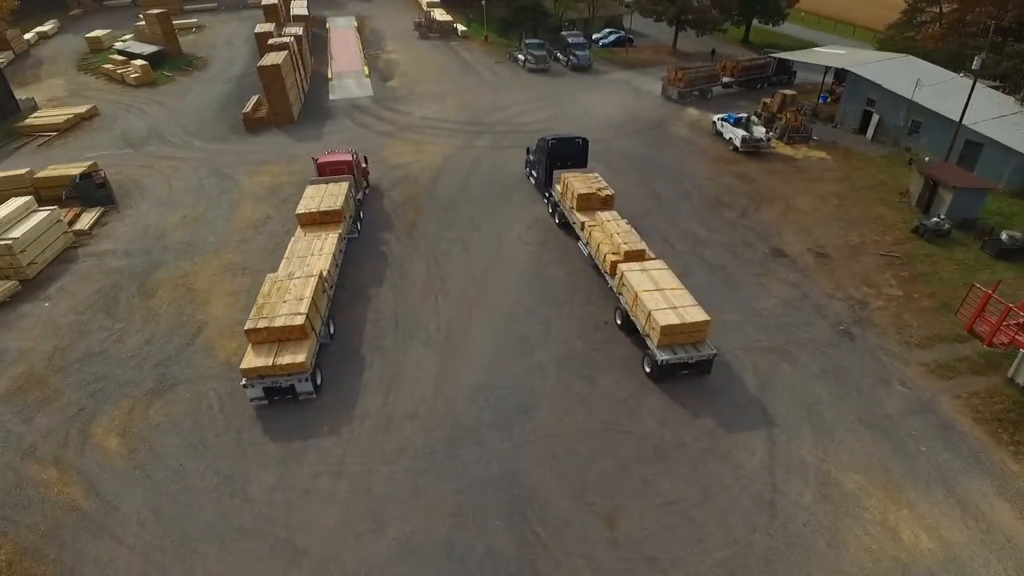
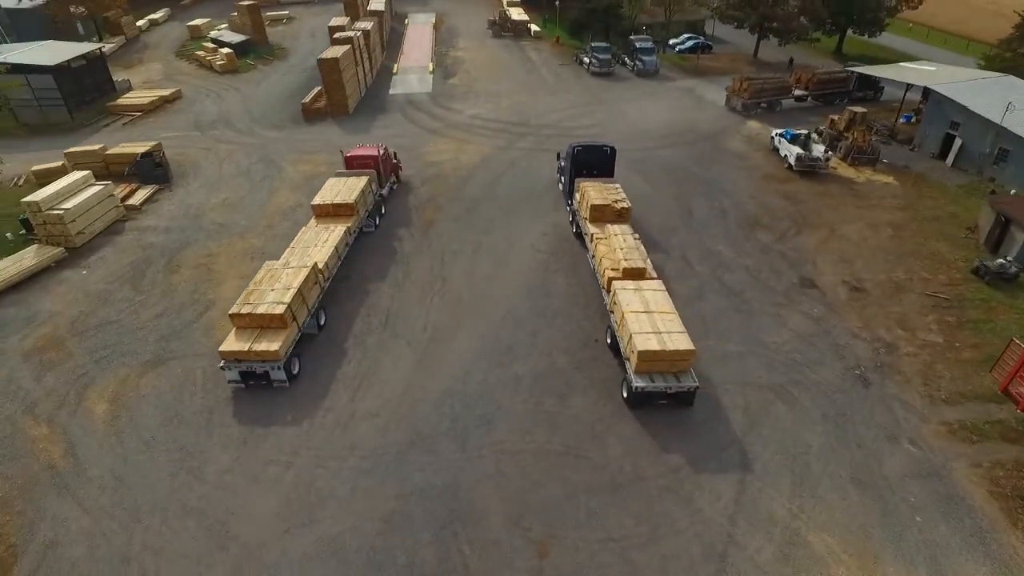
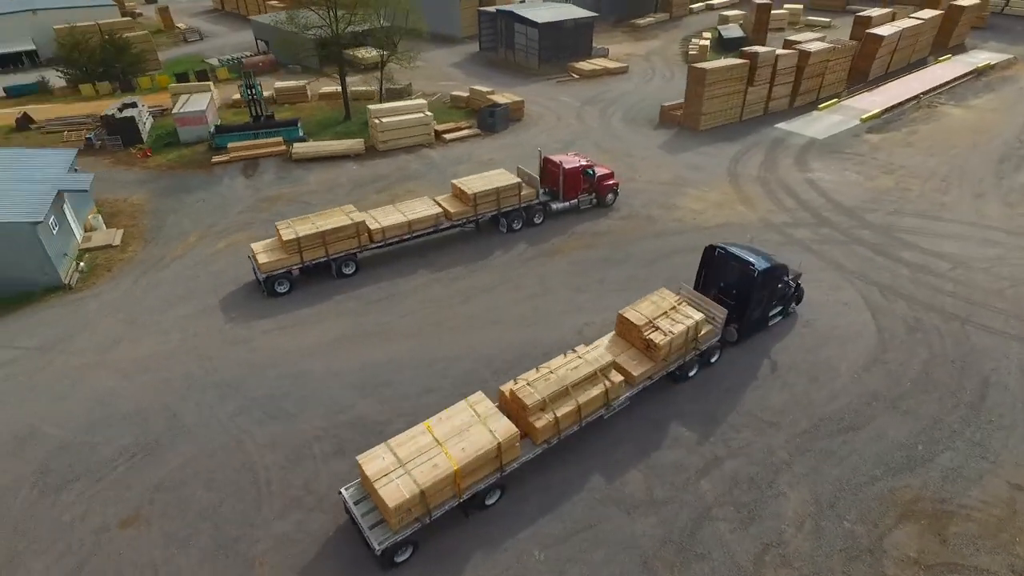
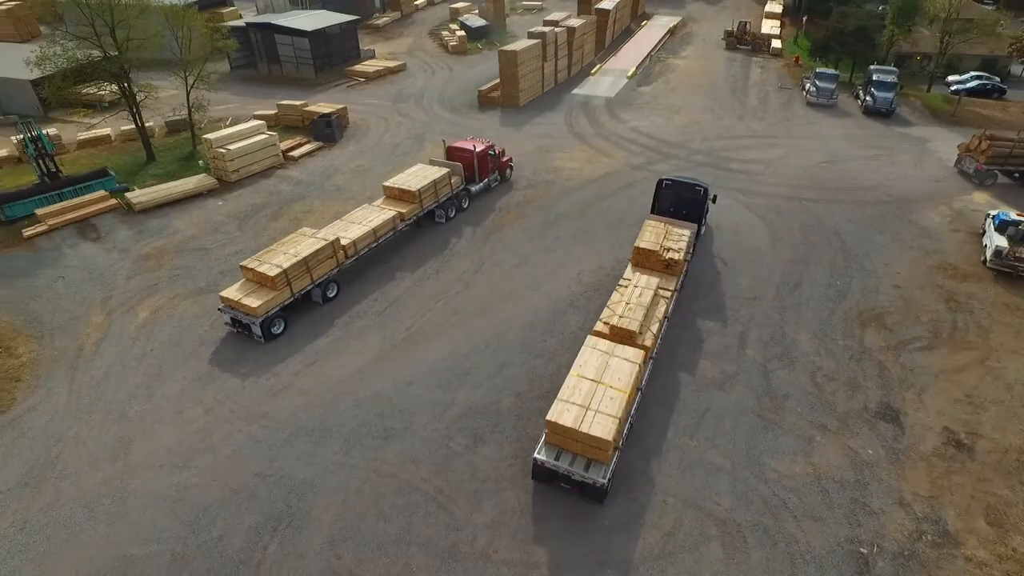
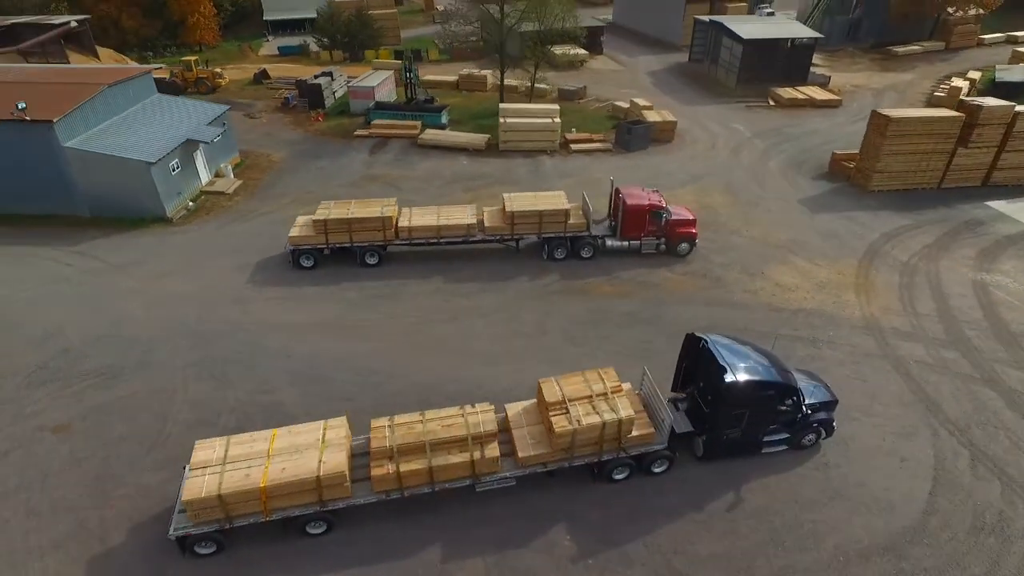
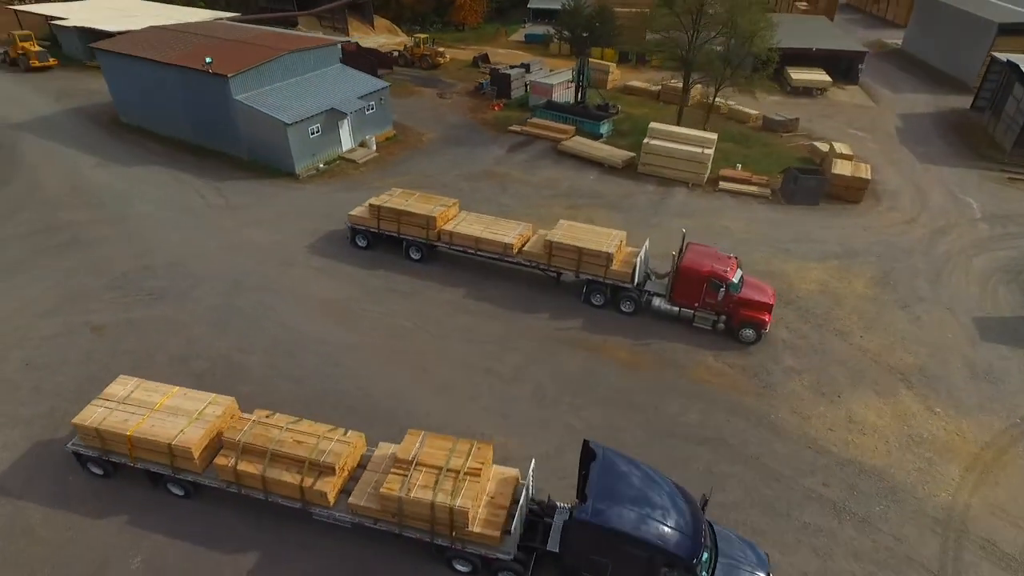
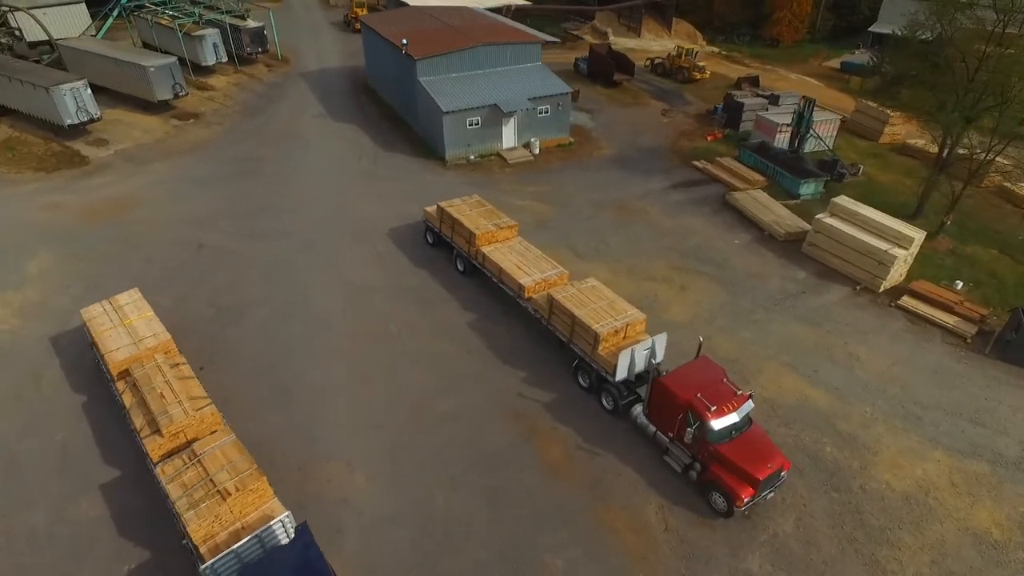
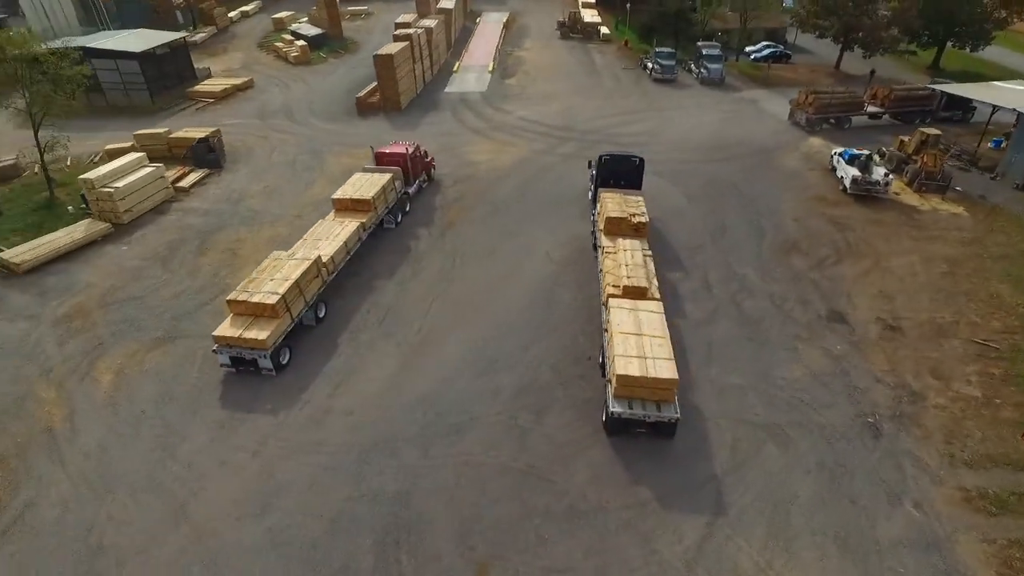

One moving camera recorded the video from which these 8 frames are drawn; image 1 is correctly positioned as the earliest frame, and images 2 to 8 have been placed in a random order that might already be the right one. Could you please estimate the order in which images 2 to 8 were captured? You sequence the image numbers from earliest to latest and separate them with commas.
2, 8, 4, 3, 5, 6, 7
